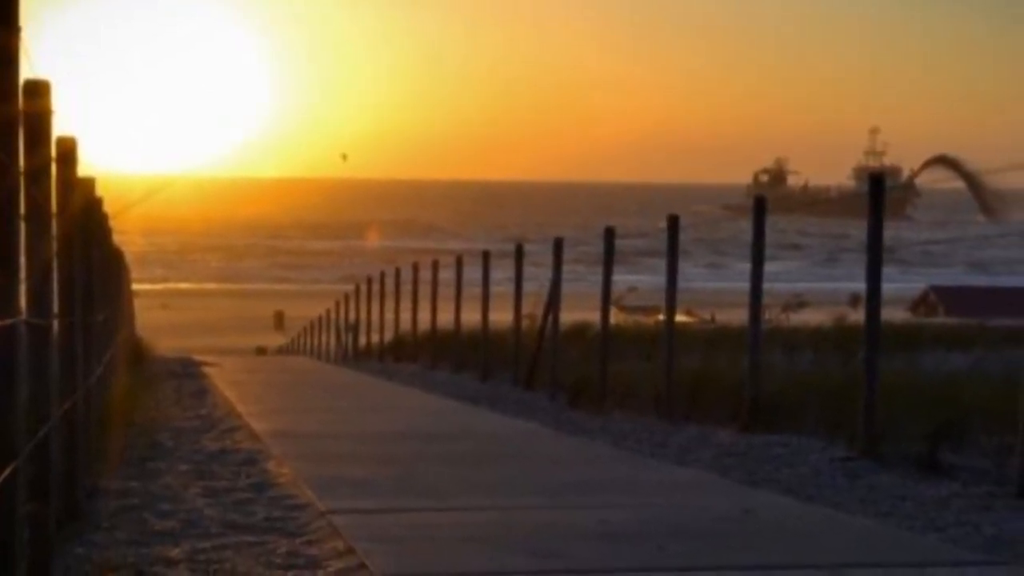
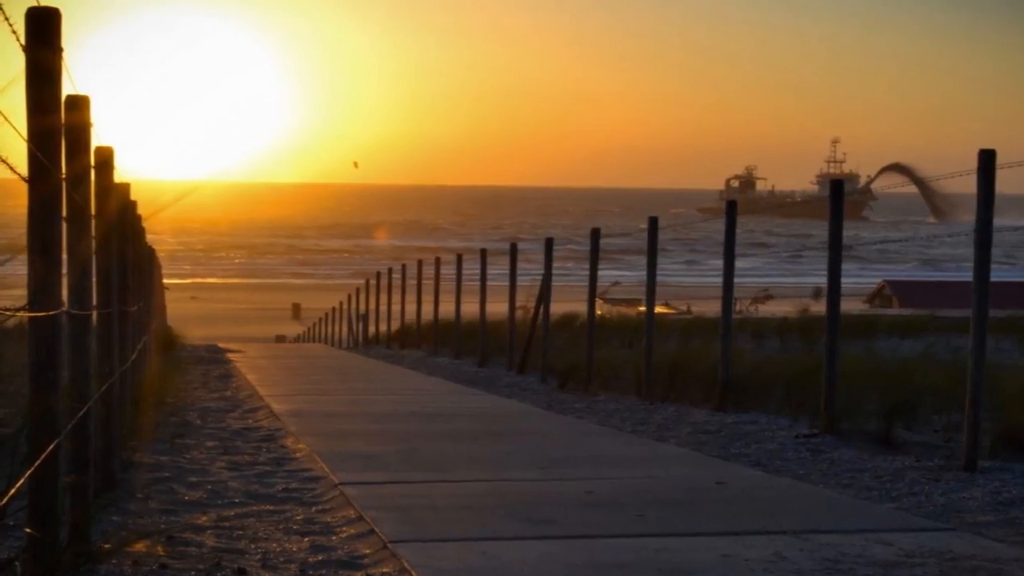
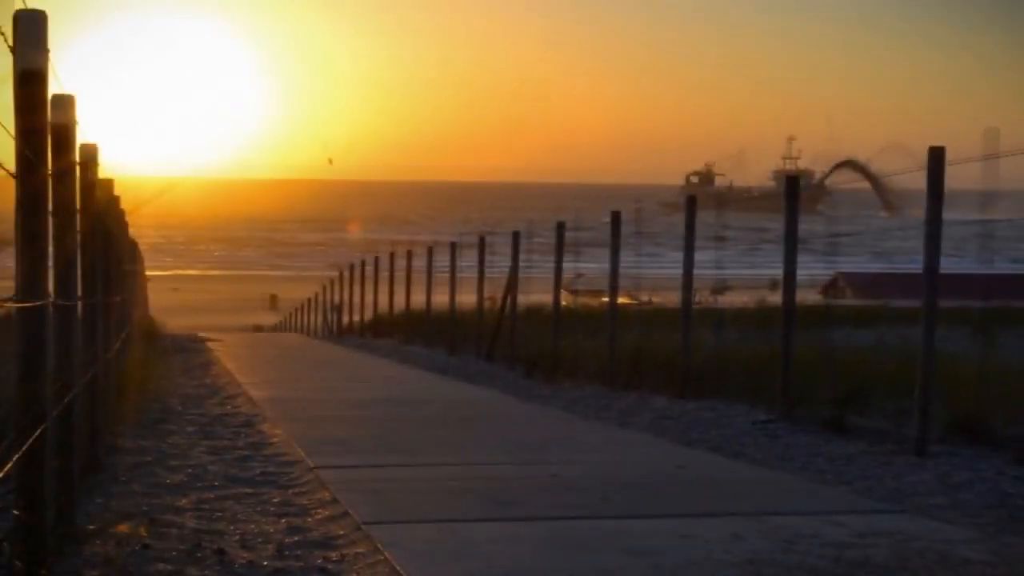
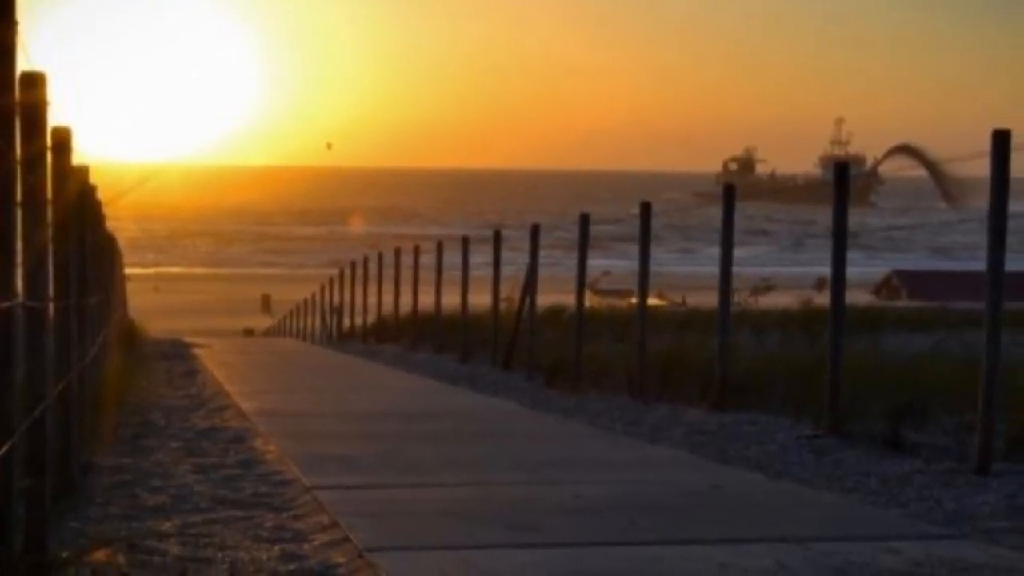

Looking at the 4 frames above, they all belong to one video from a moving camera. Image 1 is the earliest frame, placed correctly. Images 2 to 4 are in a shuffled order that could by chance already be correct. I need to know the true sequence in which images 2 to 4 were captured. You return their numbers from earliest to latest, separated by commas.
4, 3, 2
